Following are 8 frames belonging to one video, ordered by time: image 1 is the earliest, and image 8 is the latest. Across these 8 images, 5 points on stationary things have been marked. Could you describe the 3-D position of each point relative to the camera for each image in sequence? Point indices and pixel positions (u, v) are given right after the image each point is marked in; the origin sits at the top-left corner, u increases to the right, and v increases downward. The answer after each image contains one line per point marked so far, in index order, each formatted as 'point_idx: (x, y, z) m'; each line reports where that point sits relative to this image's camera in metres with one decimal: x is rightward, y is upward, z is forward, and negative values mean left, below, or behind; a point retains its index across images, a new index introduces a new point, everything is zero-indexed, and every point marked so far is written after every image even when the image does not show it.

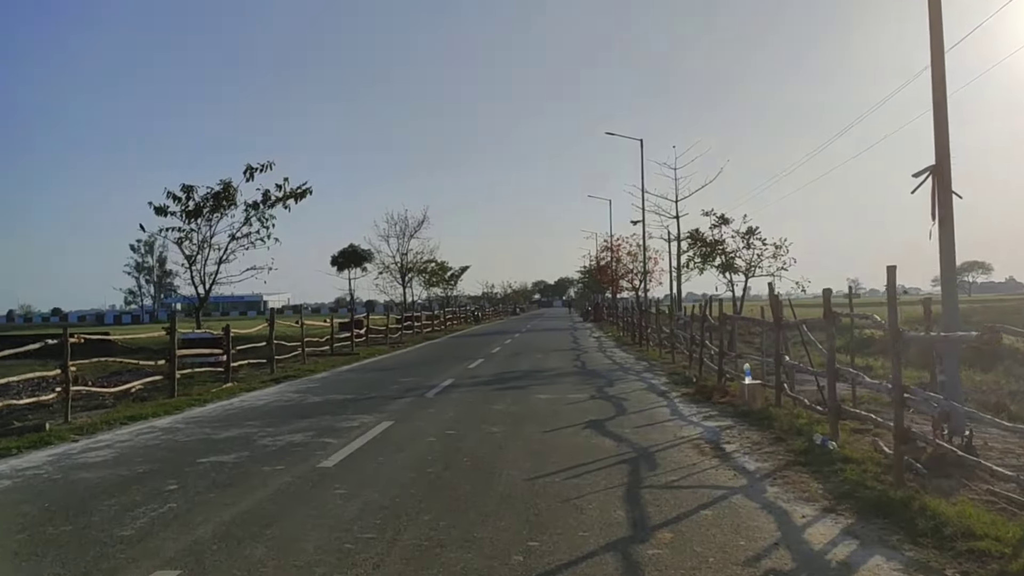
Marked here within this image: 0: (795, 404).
0: (+4.0, -1.6, +13.1) m
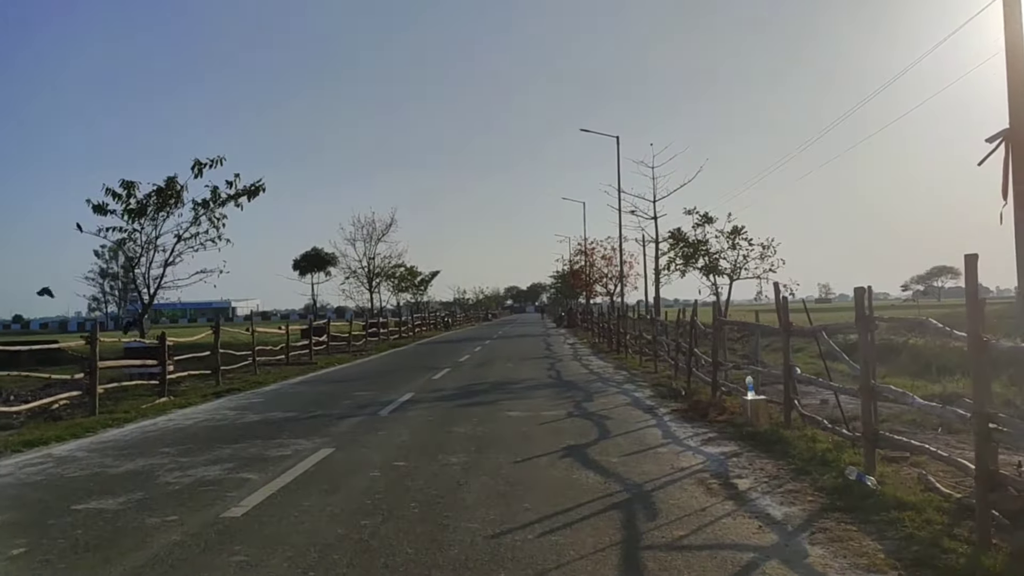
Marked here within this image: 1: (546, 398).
0: (+3.6, -1.6, +11.2) m
1: (+0.6, -1.9, +15.9) m
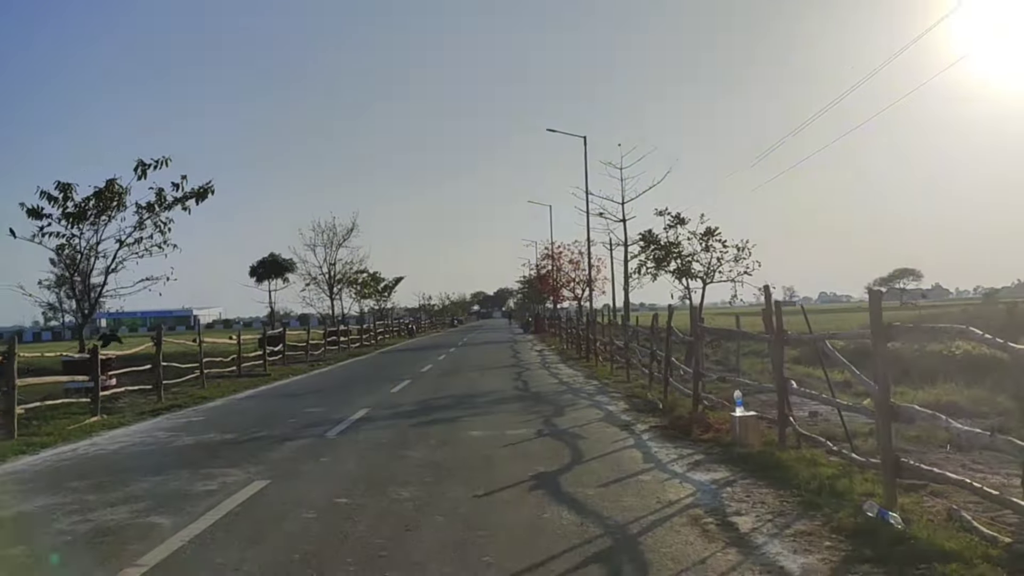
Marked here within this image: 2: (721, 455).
0: (+3.2, -1.7, +10.1) m
1: (0.0, -2.0, +14.7) m
2: (+2.2, -1.8, +10.1) m
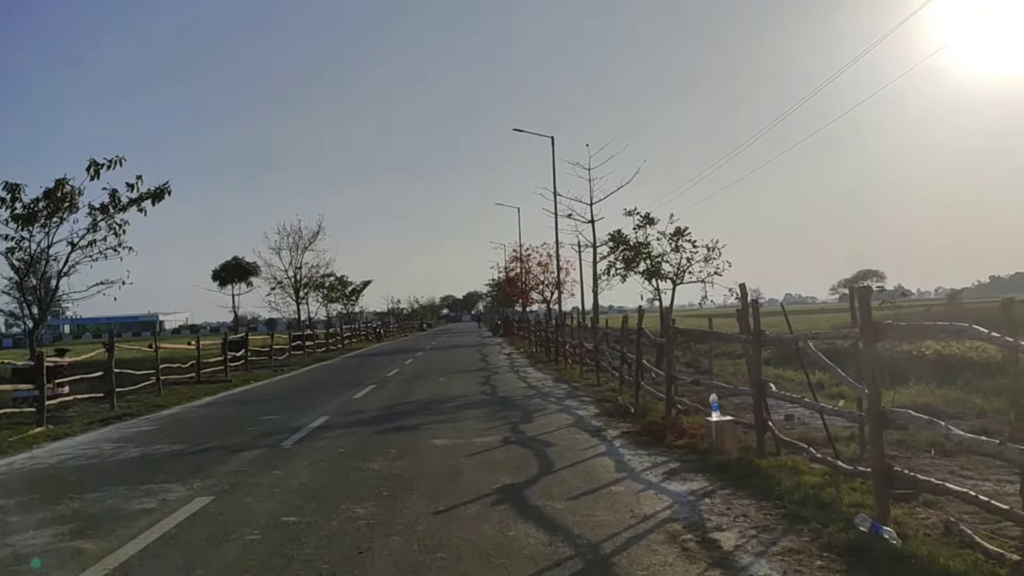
0: (+2.8, -1.6, +9.6) m
1: (-0.5, -2.0, +14.0) m
2: (+1.9, -1.8, +9.5) m
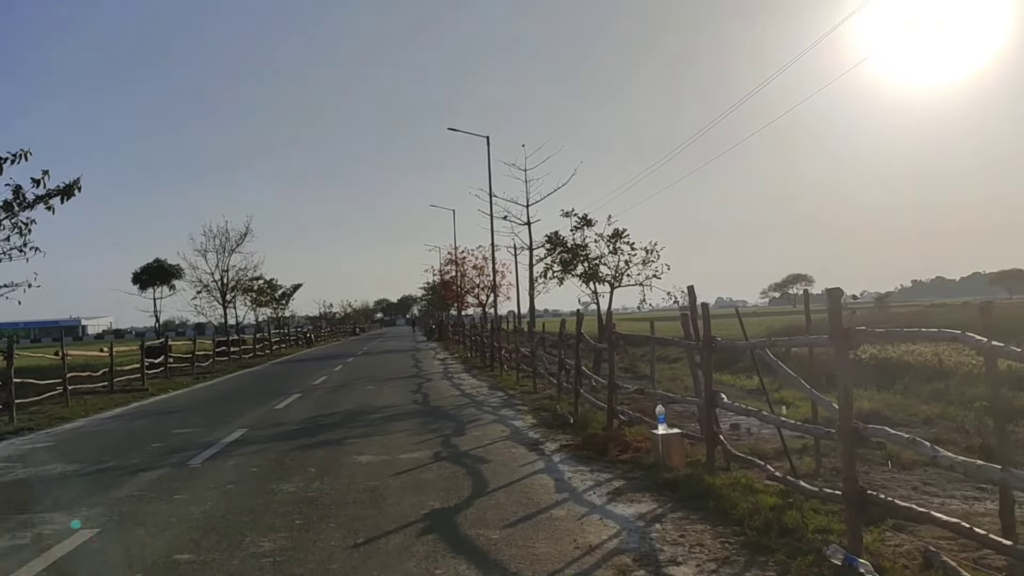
0: (+2.1, -1.7, +8.9) m
1: (-1.5, -2.0, +13.1) m
2: (+1.2, -1.8, +8.8) m
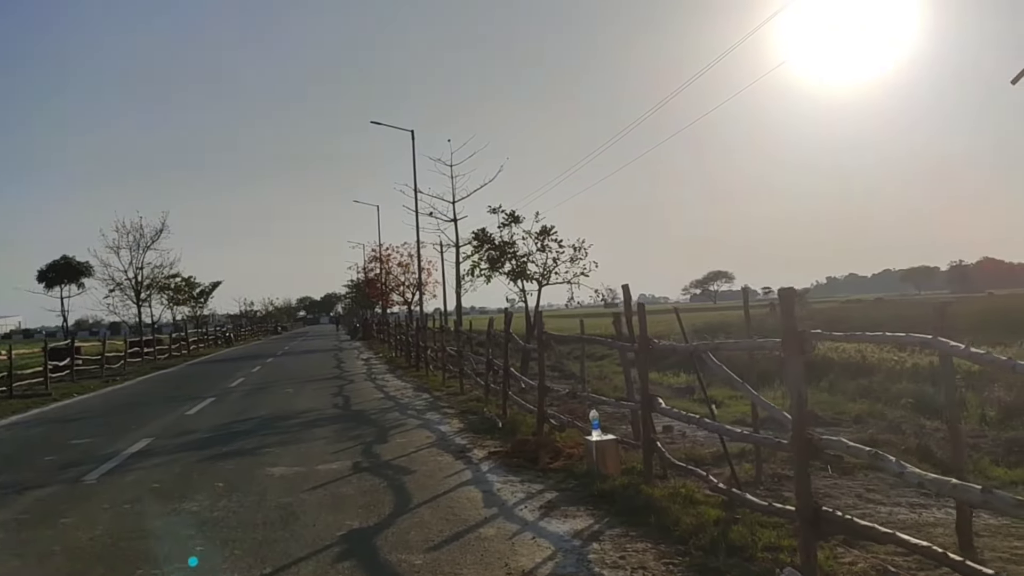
0: (+1.5, -1.7, +8.5) m
1: (-2.5, -2.0, +12.4) m
2: (+0.6, -1.8, +8.3) m
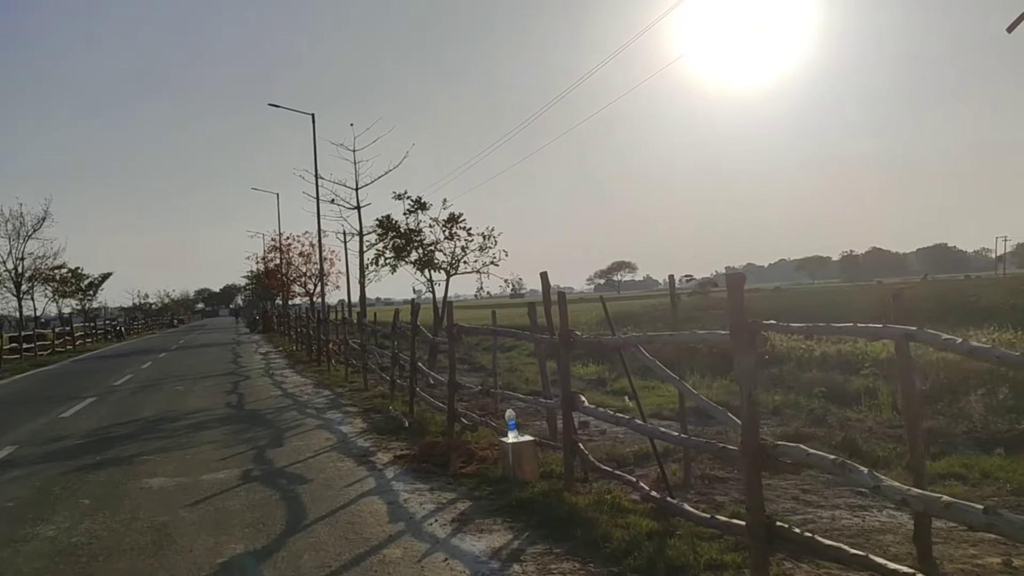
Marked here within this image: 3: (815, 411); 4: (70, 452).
0: (+0.7, -1.6, +7.8) m
1: (-3.6, -1.9, +11.3) m
2: (-0.2, -1.7, +7.5) m
3: (+4.4, -1.8, +13.8) m
4: (-5.1, -1.9, +10.9) m
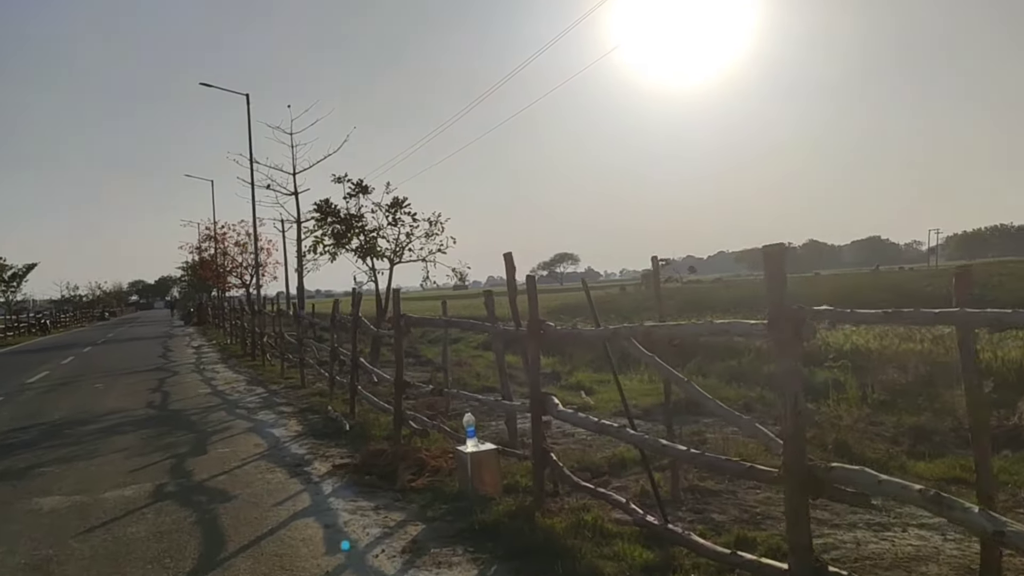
0: (+0.4, -1.4, +6.7) m
1: (-4.1, -1.7, +9.9) m
2: (-0.4, -1.6, +6.3) m
3: (+3.8, -1.6, +12.9) m
4: (-5.6, -1.8, +9.4) m
